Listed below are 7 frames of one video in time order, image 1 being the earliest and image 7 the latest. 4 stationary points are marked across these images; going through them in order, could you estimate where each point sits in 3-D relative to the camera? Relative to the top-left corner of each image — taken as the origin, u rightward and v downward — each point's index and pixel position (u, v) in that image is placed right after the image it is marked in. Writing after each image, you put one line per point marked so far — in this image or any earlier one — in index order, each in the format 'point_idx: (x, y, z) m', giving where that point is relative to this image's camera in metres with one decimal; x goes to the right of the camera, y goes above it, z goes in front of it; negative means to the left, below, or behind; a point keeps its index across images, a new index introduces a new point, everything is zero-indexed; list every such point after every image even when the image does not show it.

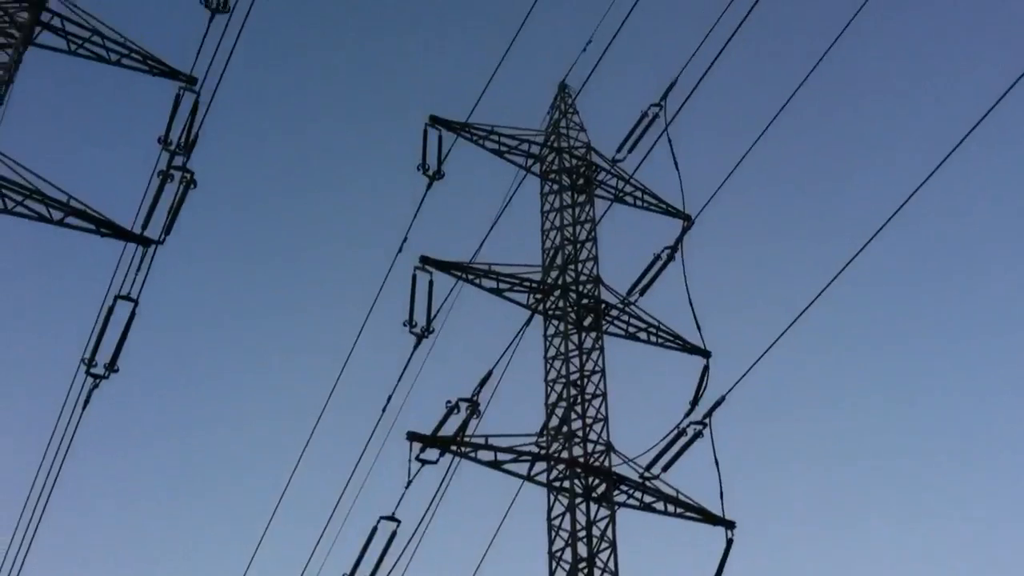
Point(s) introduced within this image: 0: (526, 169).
0: (+0.2, +2.1, +18.0) m
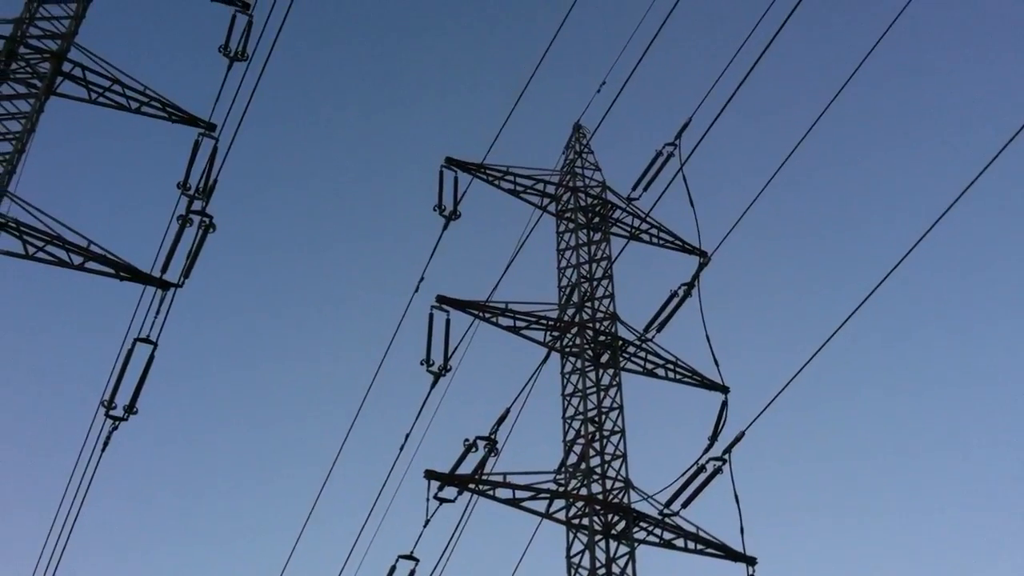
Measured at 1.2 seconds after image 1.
0: (+0.5, +1.3, +18.2) m
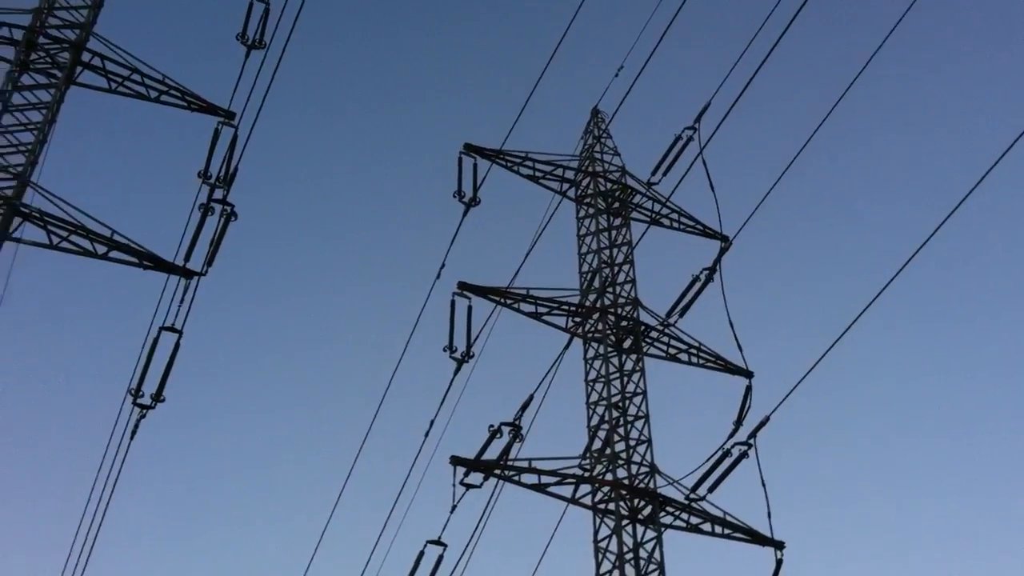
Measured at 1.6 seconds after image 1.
0: (+0.6, +1.5, +18.0) m
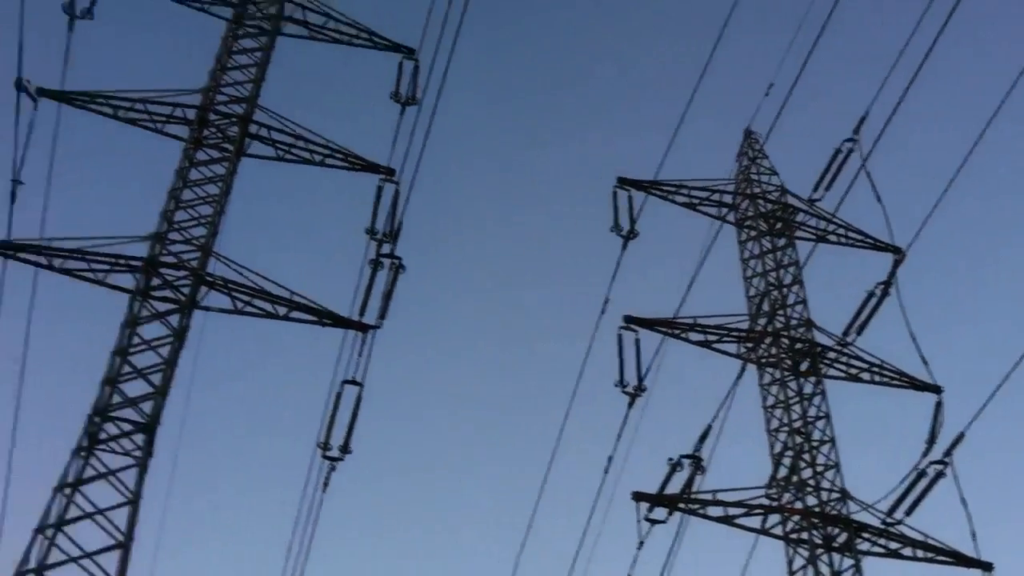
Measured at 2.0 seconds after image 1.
0: (+2.9, +1.1, +17.9) m
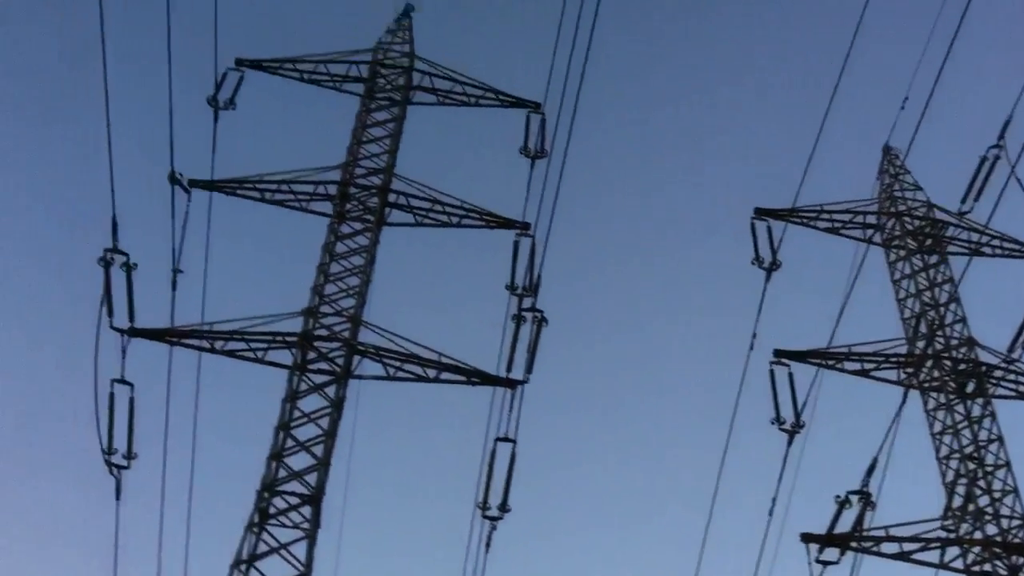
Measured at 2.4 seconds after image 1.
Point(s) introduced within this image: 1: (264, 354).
0: (+5.2, +1.0, +17.8) m
1: (-3.4, -0.5, +13.4) m
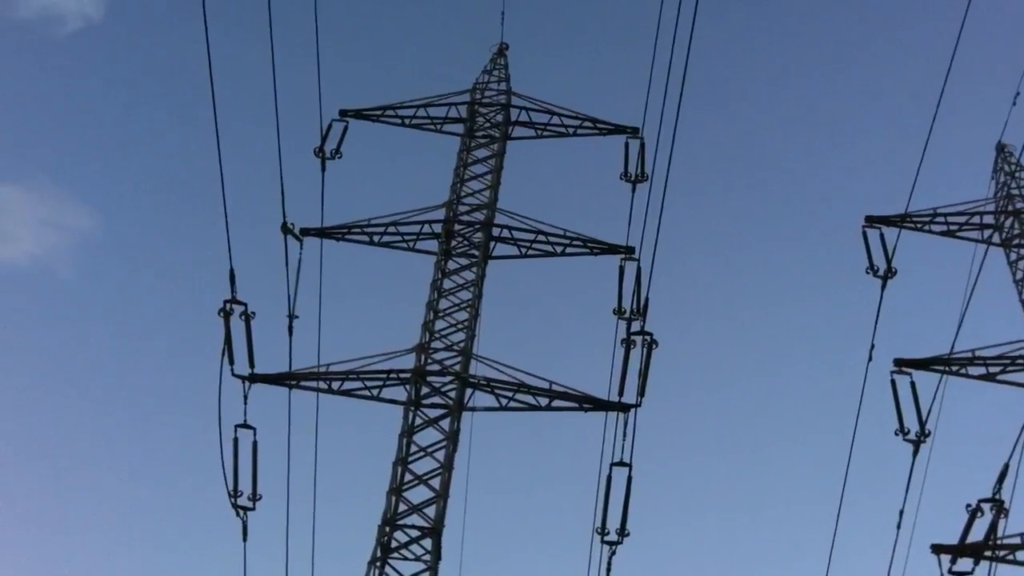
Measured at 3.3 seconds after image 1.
0: (+7.2, +0.6, +17.5) m
1: (-1.7, -1.3, +13.9) m
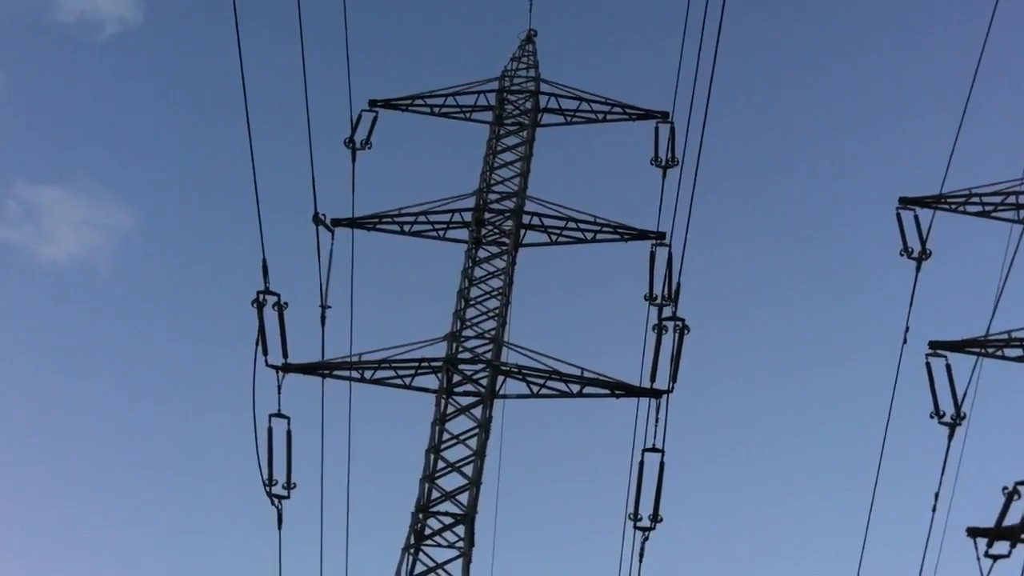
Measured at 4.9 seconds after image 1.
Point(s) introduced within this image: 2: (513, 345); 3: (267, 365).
0: (+7.8, +0.9, +17.4) m
1: (-1.2, -1.2, +14.0) m
2: (+0.1, -0.8, +14.2) m
3: (-3.0, -1.1, +14.2) m
